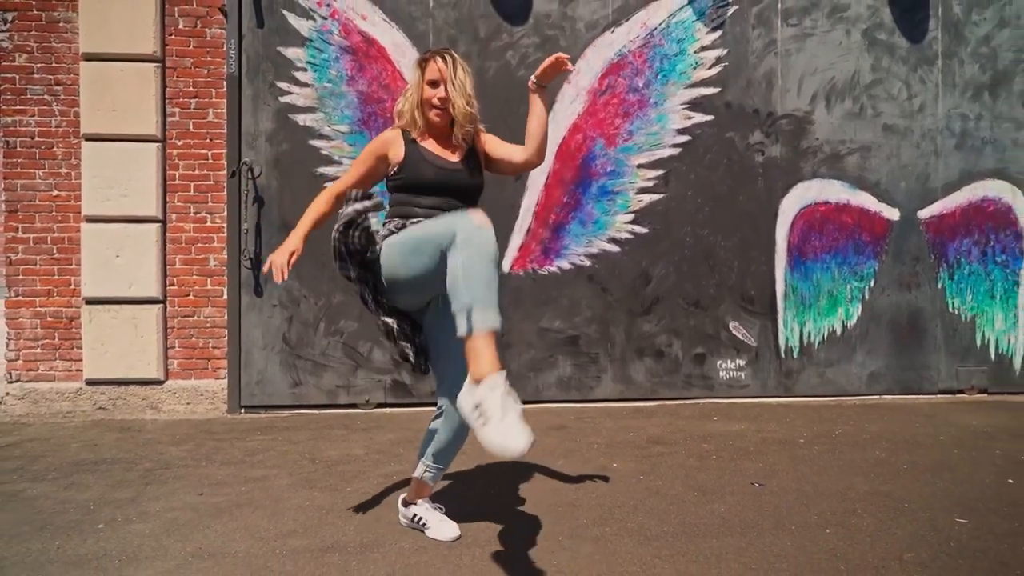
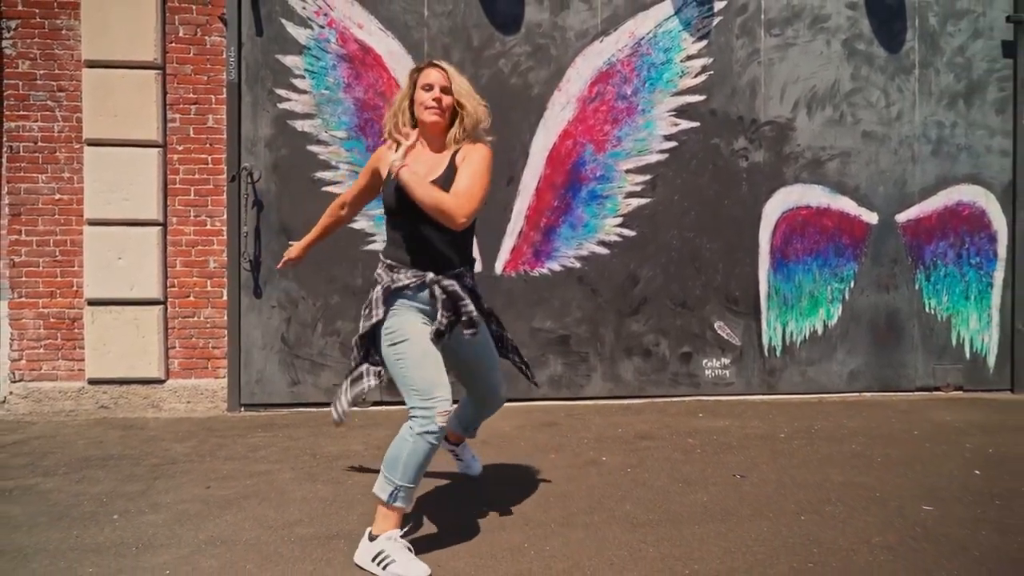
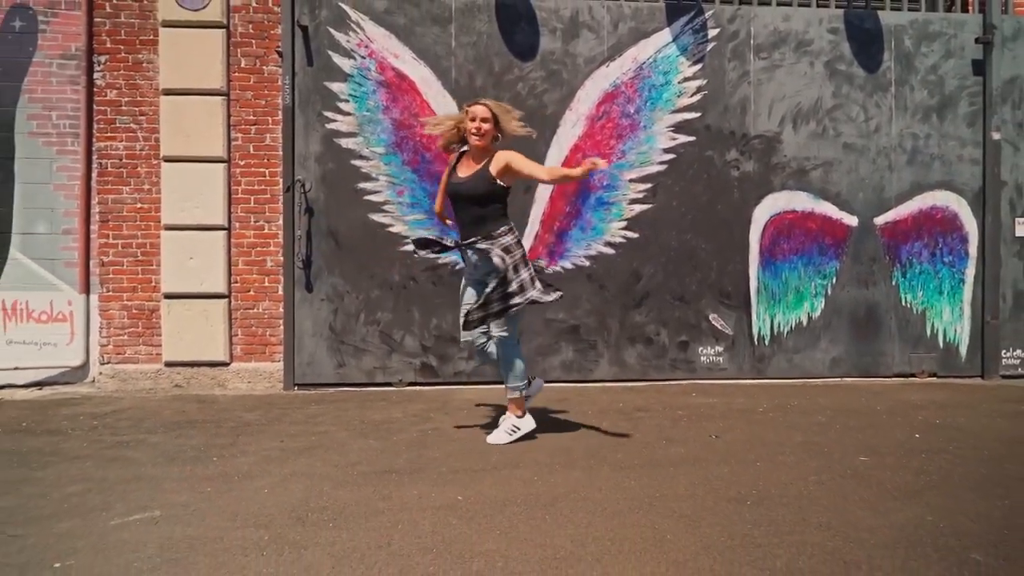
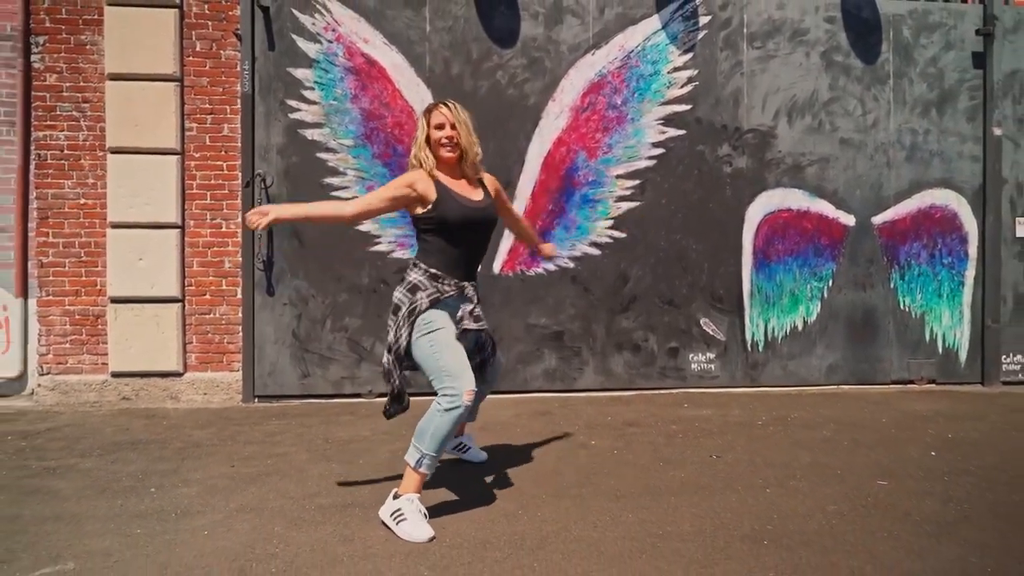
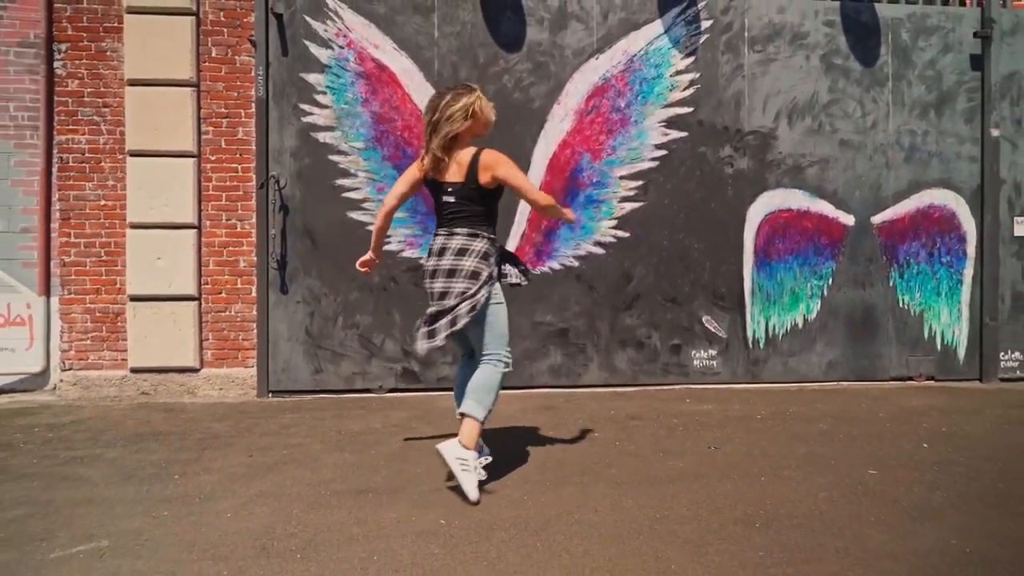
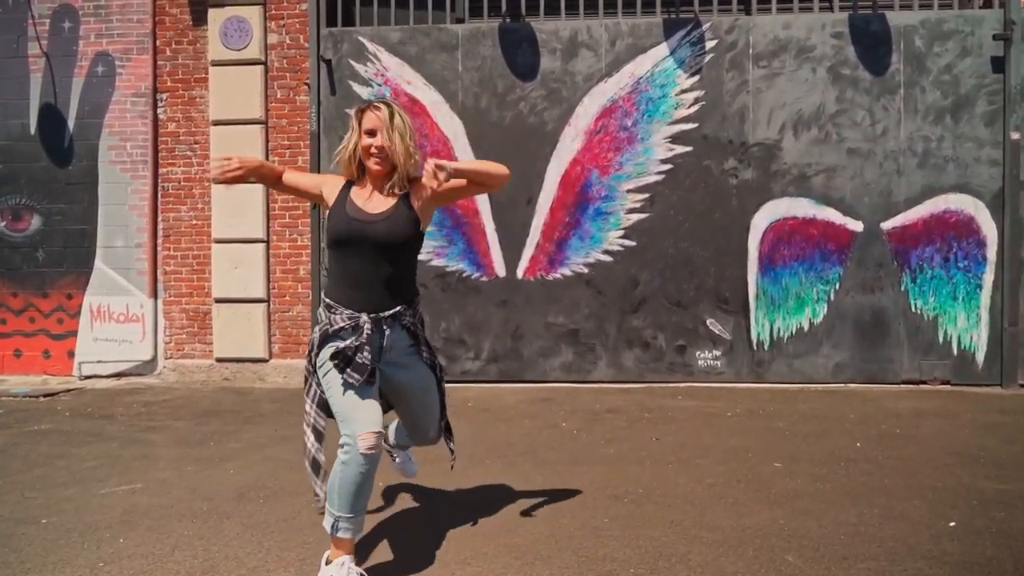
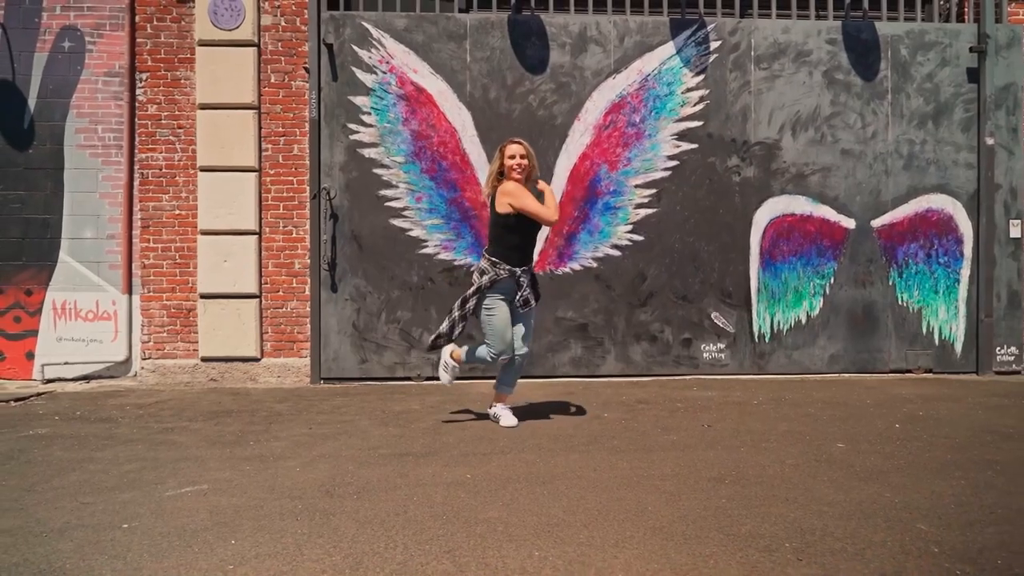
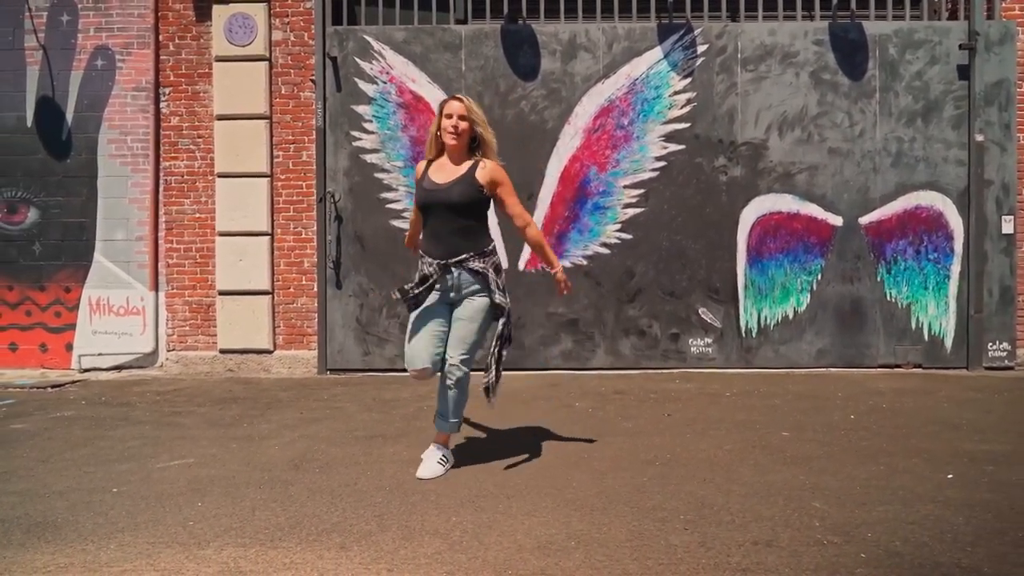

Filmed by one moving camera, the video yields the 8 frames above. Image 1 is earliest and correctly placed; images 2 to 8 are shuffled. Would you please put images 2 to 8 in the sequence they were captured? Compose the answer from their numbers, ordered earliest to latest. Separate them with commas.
2, 4, 5, 3, 7, 8, 6
